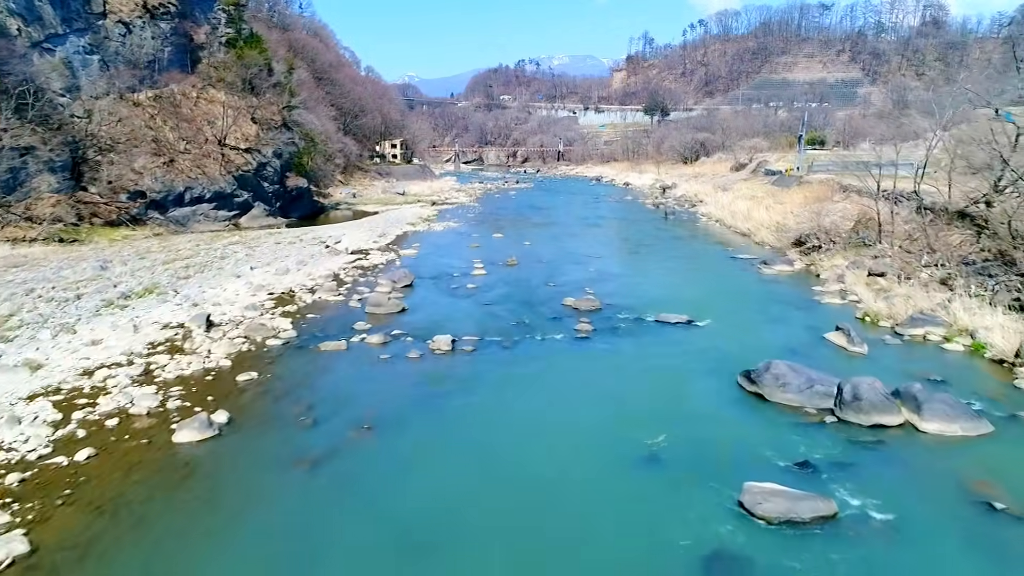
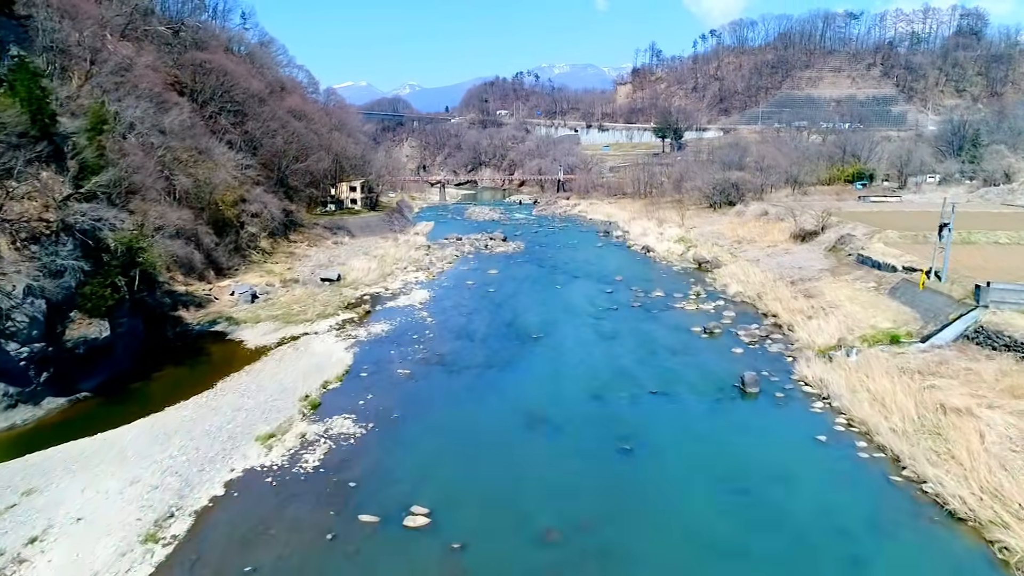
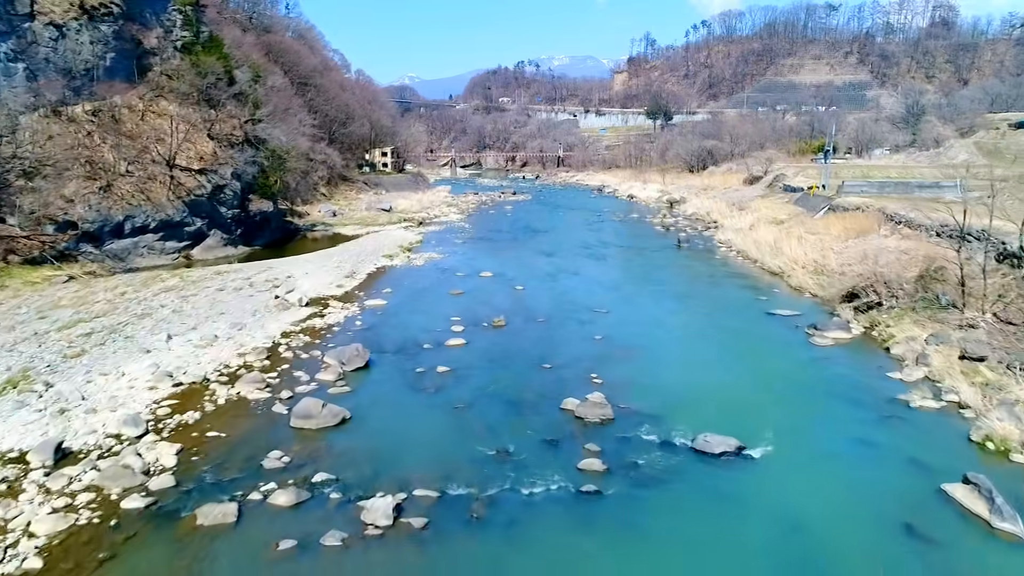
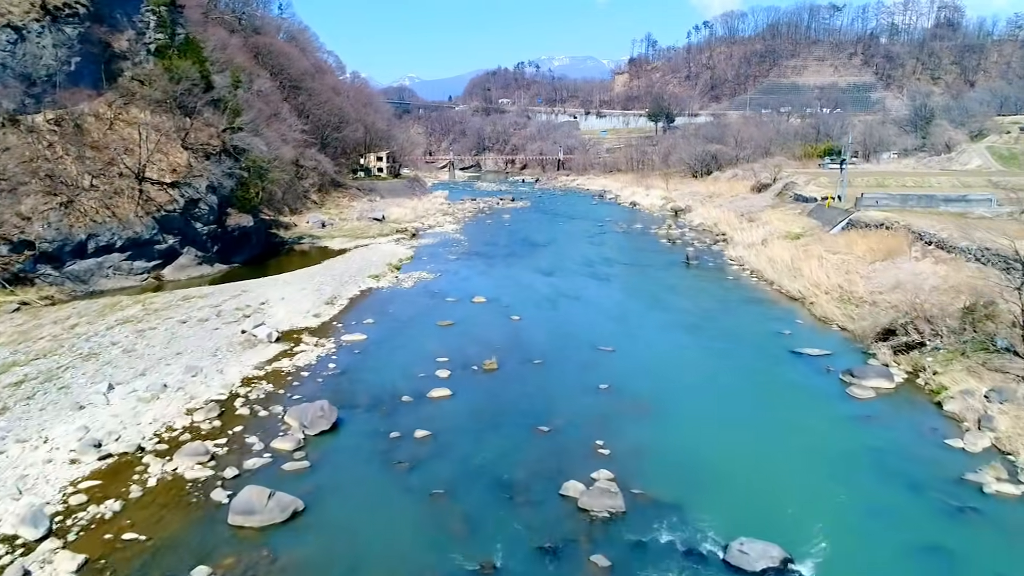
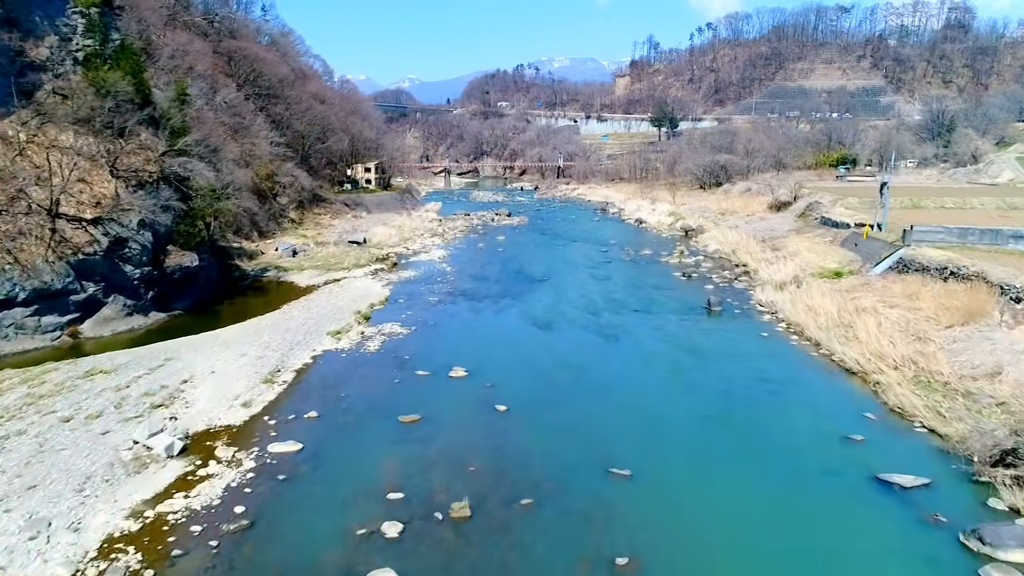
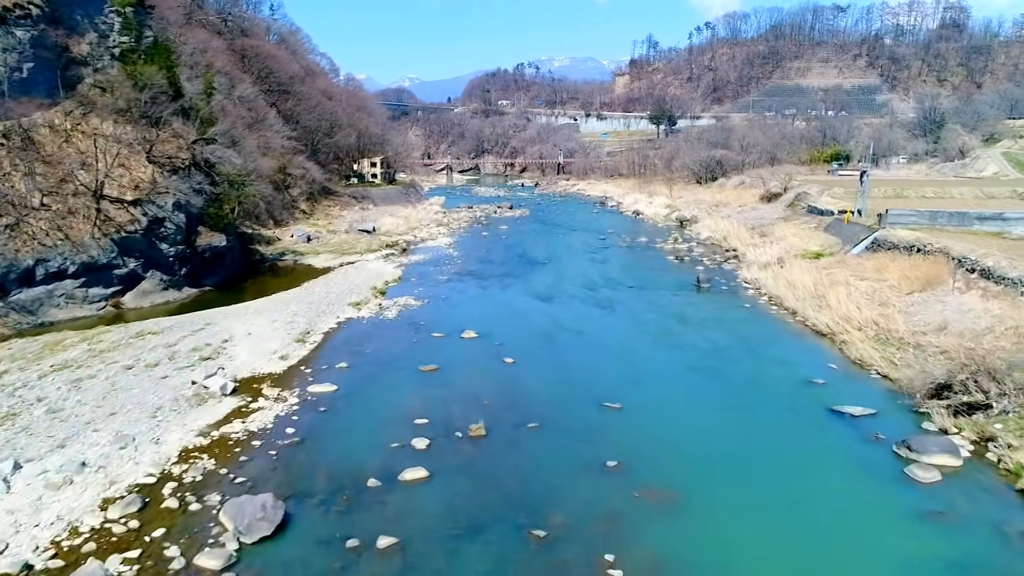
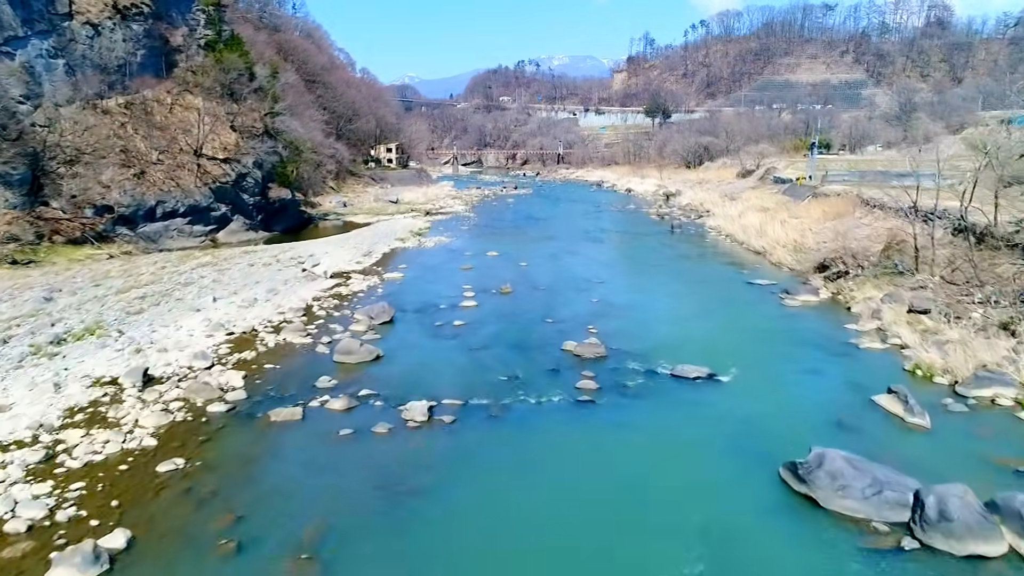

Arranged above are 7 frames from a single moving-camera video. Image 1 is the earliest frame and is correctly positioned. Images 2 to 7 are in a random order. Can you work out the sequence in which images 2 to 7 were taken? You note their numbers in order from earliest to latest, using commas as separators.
7, 3, 4, 6, 5, 2
